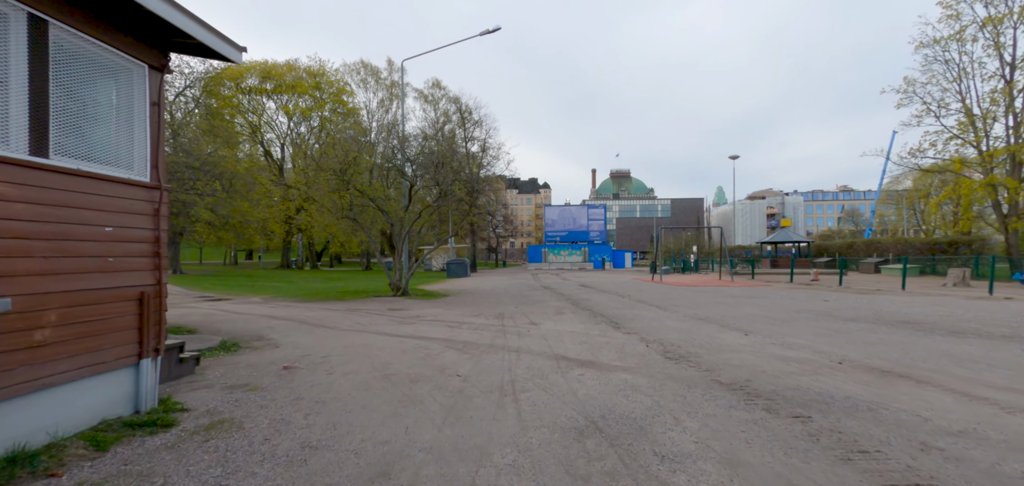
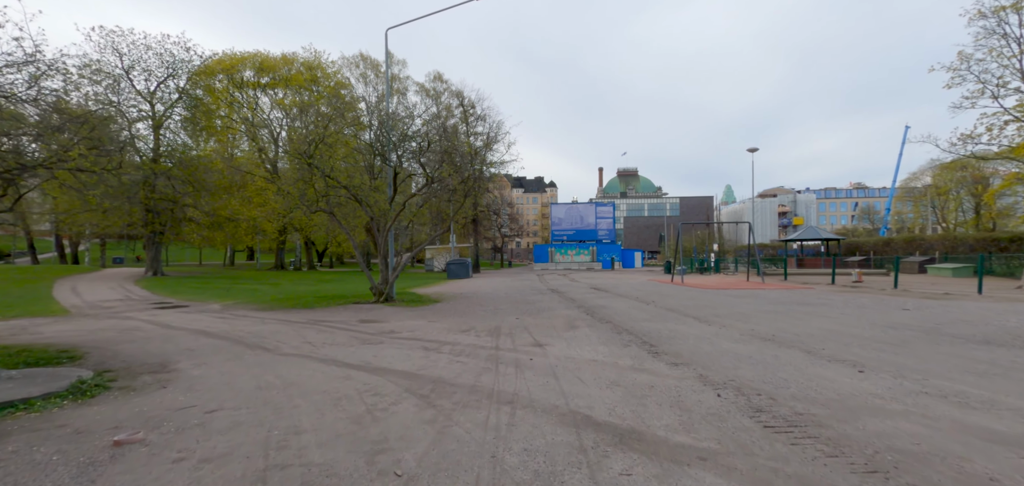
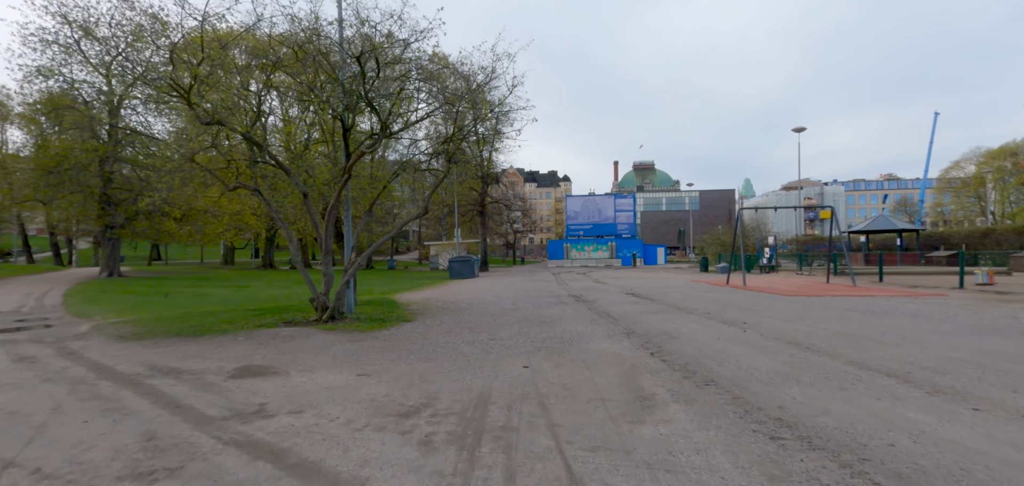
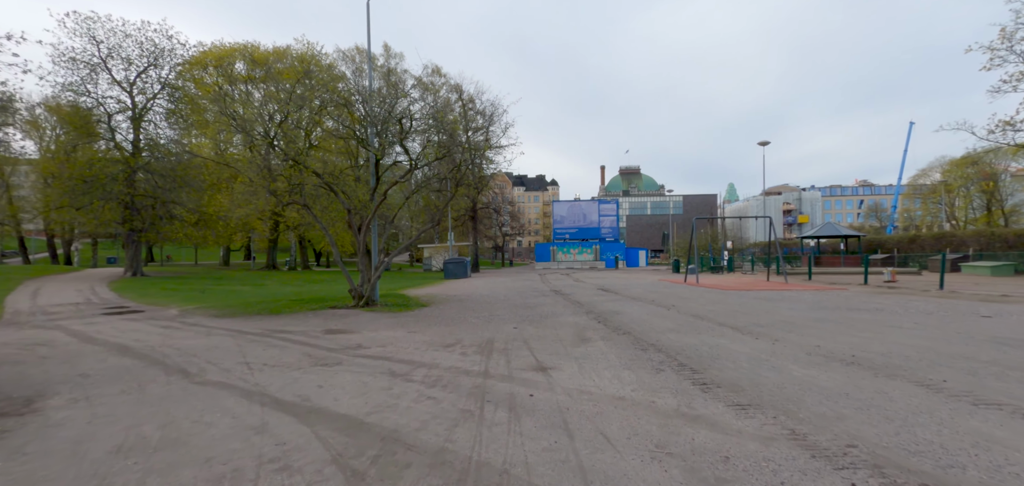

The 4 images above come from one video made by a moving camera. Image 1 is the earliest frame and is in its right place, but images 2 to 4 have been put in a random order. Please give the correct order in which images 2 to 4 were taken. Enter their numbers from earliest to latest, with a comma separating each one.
2, 4, 3
